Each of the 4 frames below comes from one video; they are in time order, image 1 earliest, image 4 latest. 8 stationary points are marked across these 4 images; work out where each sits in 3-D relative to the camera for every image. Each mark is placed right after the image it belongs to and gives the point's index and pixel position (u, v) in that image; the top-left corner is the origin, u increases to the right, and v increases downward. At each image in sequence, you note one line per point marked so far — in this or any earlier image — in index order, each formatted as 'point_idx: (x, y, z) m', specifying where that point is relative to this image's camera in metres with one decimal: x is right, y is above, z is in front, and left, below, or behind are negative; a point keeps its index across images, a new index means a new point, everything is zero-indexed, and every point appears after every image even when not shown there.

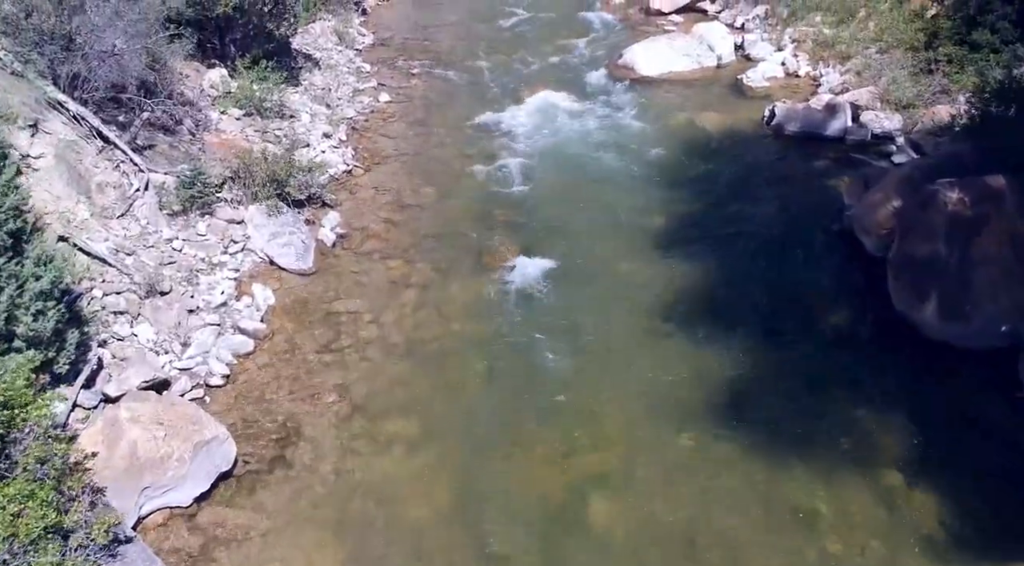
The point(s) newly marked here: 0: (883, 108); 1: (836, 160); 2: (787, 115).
0: (+6.5, +3.0, +15.9) m
1: (+5.2, +2.0, +14.7) m
2: (+4.7, +2.9, +15.6) m
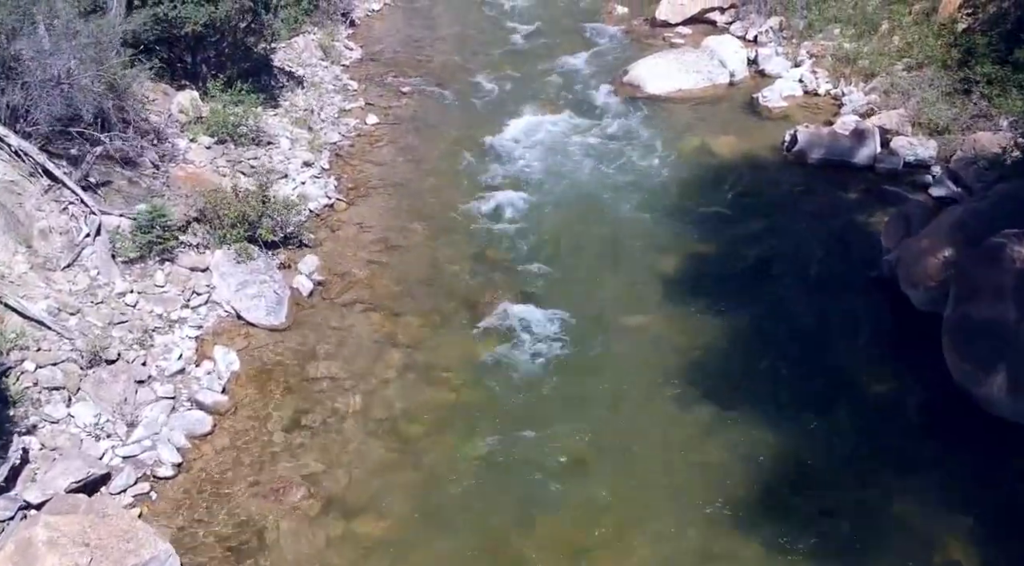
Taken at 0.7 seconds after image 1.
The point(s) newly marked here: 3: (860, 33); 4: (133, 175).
0: (+6.4, +2.4, +14.6) m
1: (+5.2, +1.3, +13.4) m
2: (+4.7, +2.2, +14.3) m
3: (+7.1, +5.1, +18.6) m
4: (-5.0, +1.4, +12.0) m
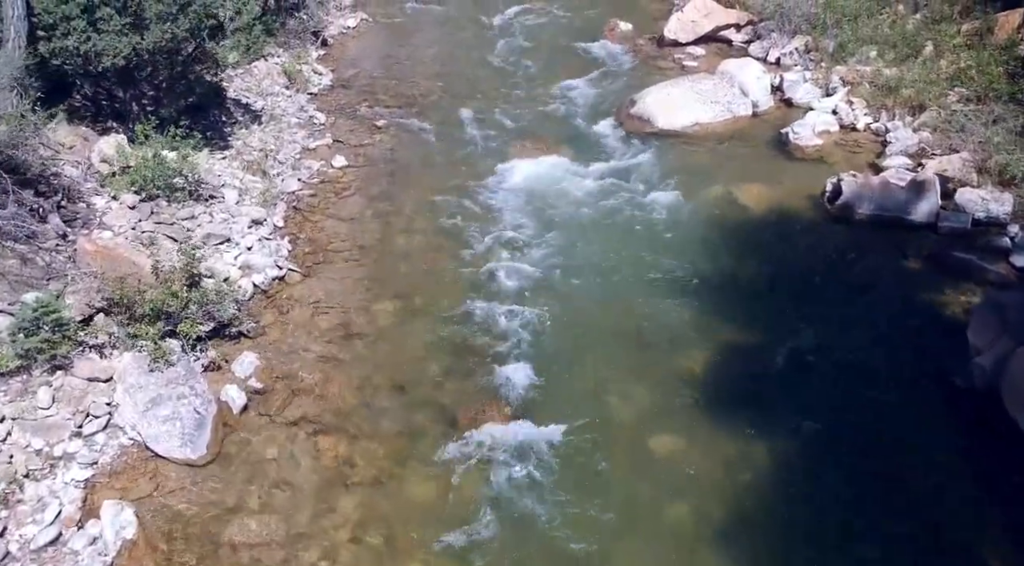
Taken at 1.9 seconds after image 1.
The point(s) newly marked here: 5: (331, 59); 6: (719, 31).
0: (+6.3, +1.3, +12.2) m
1: (+5.1, +0.3, +11.0) m
2: (+4.5, +1.2, +11.9) m
3: (+6.9, +4.0, +16.2) m
4: (-5.1, +0.3, +9.6) m
5: (-3.7, +4.6, +18.6) m
6: (+4.2, +5.1, +18.5) m
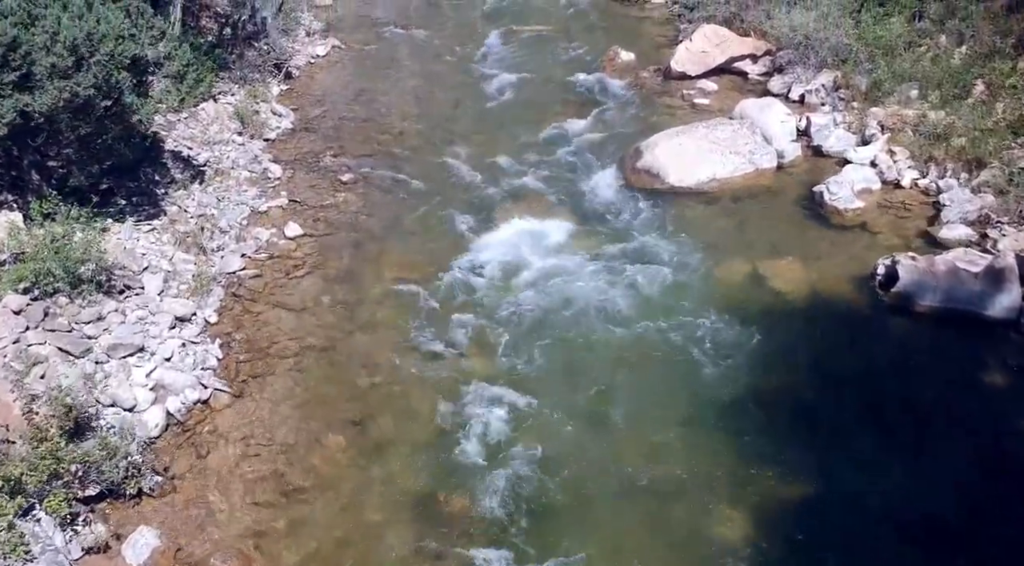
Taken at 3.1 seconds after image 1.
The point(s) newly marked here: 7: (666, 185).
0: (+6.1, +0.2, +10.0) m
1: (+4.9, -0.9, +8.8) m
2: (+4.4, 0.0, +9.7) m
3: (+6.7, +2.8, +14.0) m
4: (-5.3, -0.9, +7.3) m
5: (-3.9, +3.3, +16.3) m
6: (+4.0, +3.9, +16.3) m
7: (+2.2, +1.3, +12.7) m
